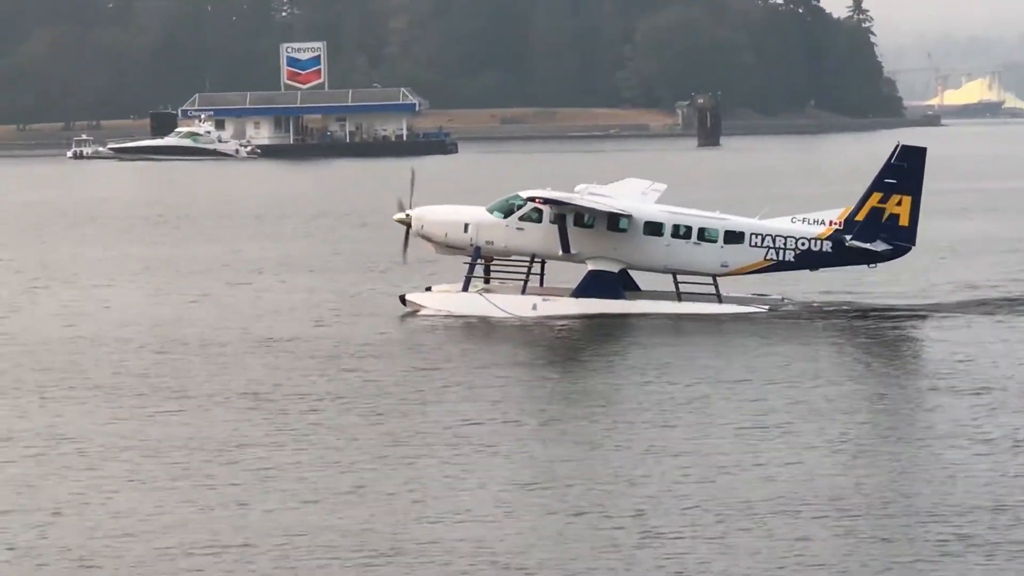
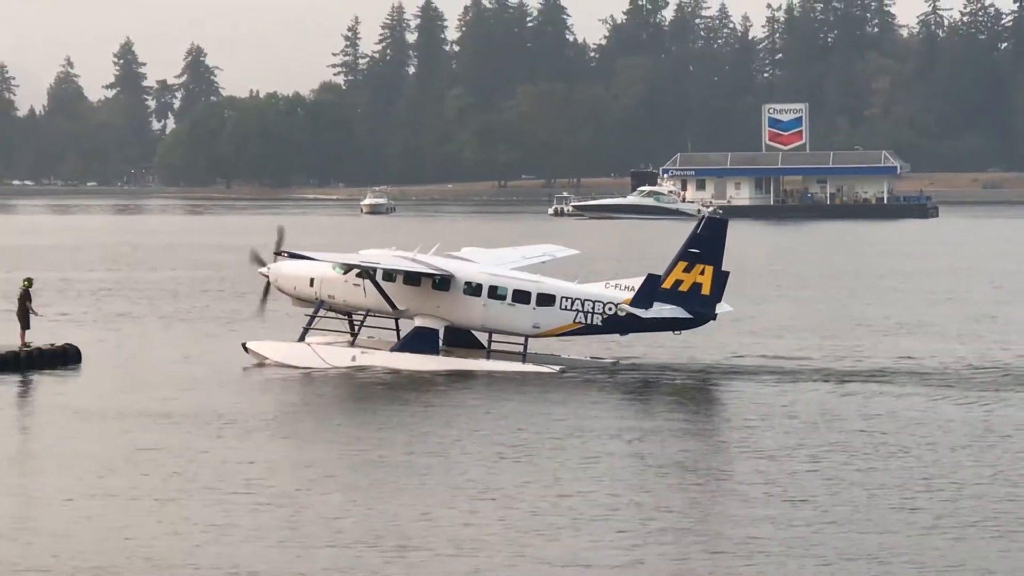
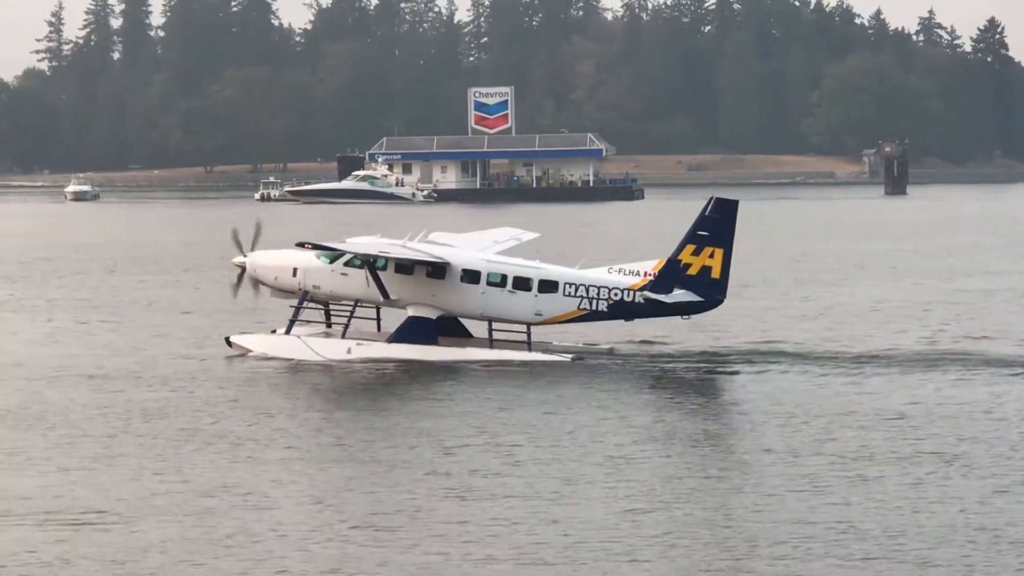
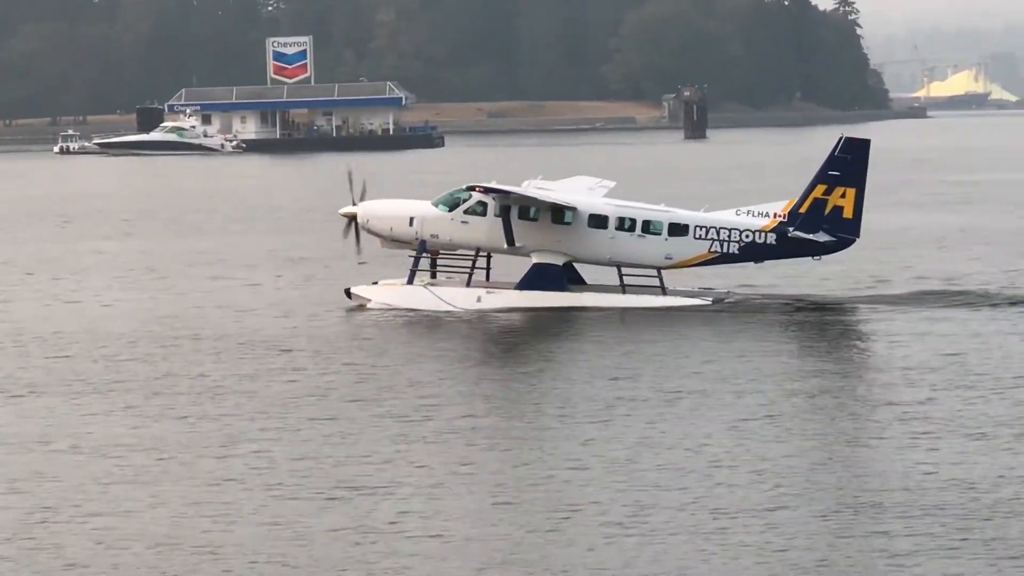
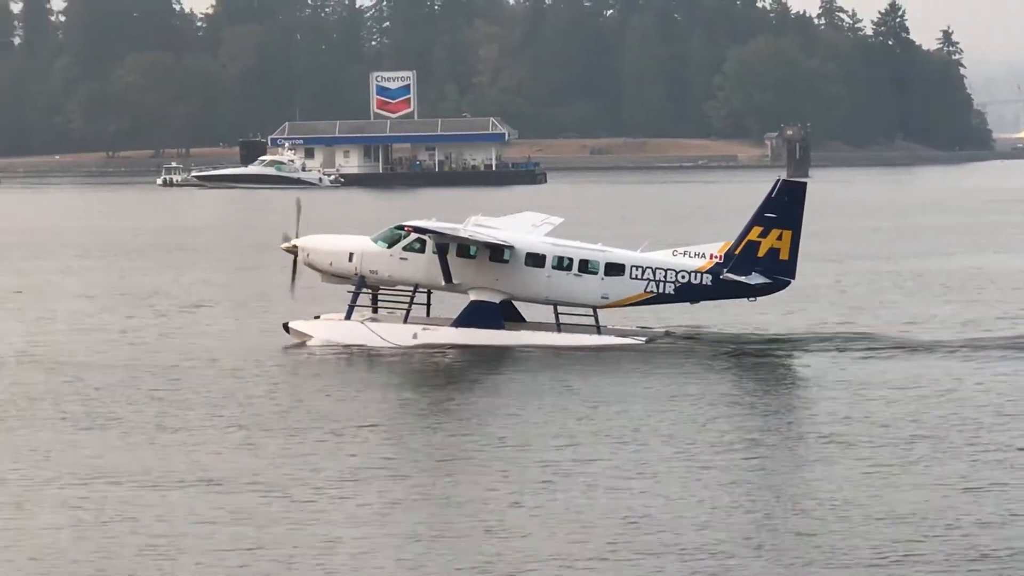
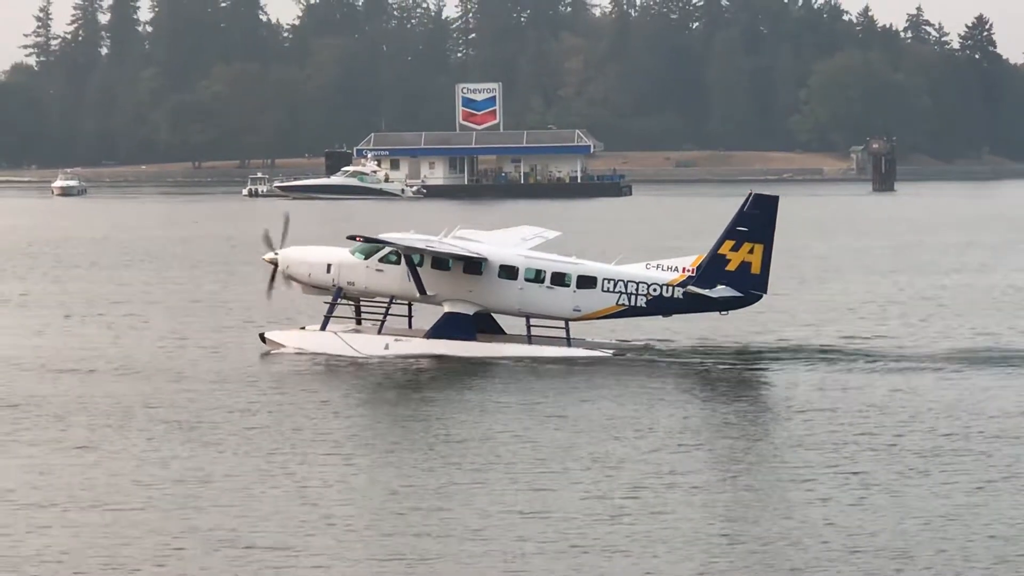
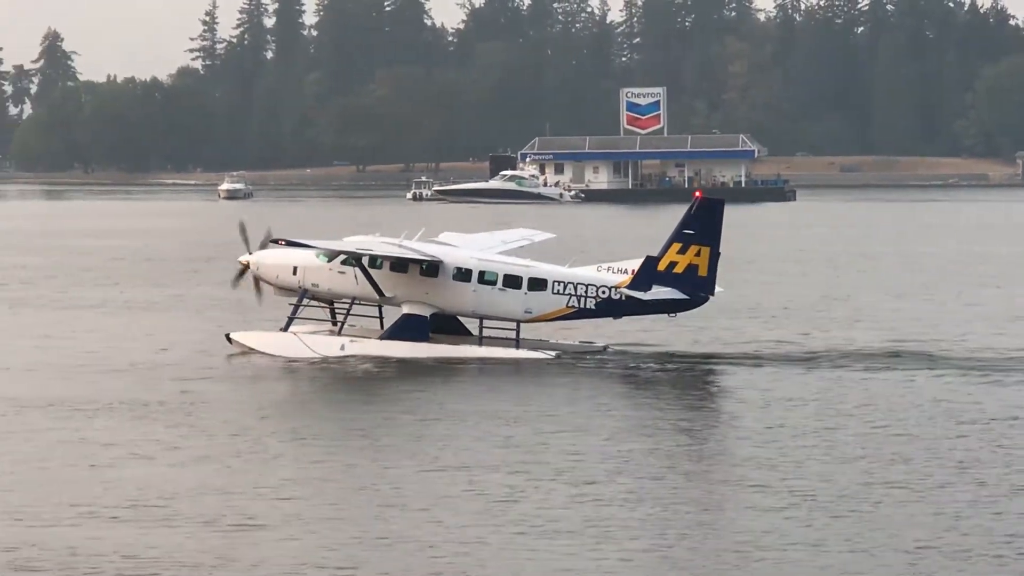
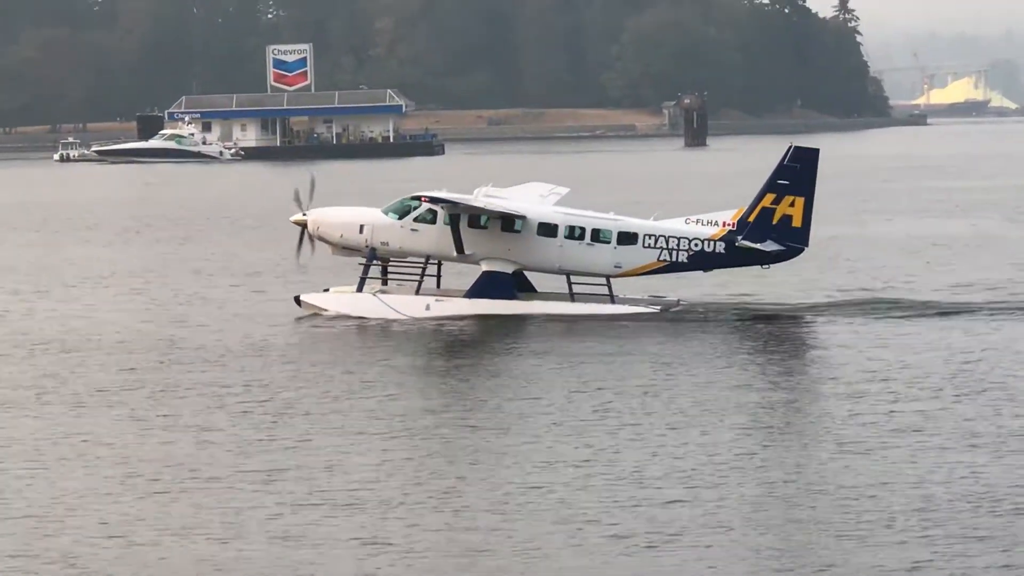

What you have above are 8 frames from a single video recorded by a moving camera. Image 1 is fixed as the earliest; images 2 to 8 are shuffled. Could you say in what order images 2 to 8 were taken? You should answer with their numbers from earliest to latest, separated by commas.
4, 8, 5, 6, 3, 7, 2
